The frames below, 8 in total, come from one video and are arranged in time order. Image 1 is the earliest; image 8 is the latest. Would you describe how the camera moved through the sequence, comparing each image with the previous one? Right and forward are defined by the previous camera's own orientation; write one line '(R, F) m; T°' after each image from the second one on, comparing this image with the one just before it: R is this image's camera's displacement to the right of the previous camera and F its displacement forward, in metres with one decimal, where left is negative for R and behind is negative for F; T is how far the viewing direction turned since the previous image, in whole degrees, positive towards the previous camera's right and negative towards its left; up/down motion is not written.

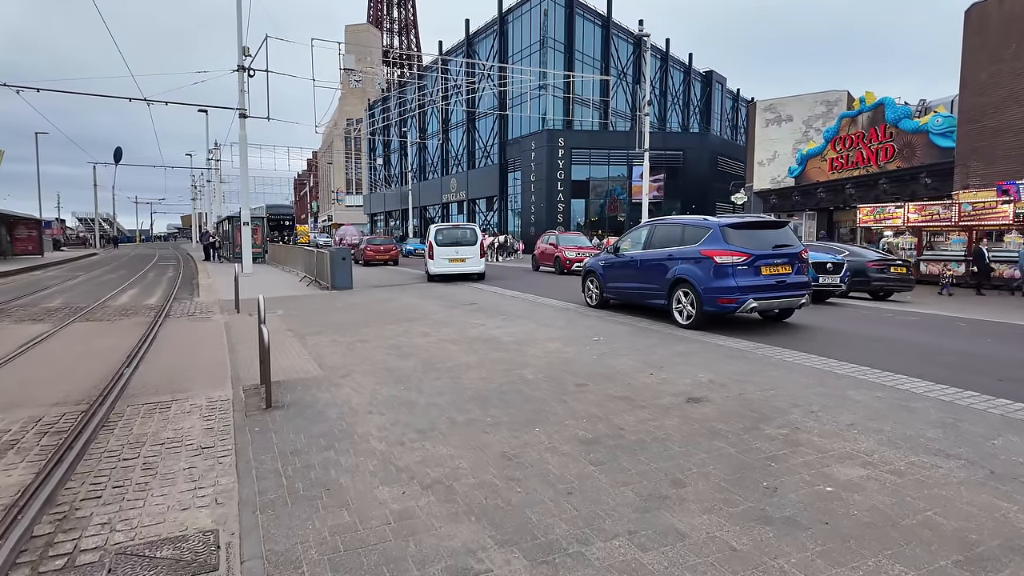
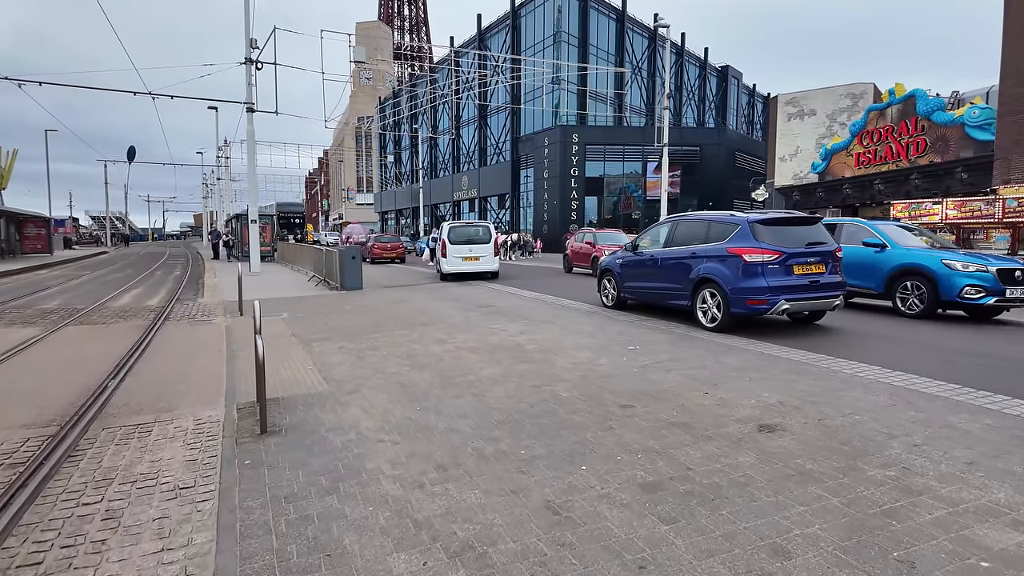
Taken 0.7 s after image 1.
(-0.2, +0.8) m; -1°
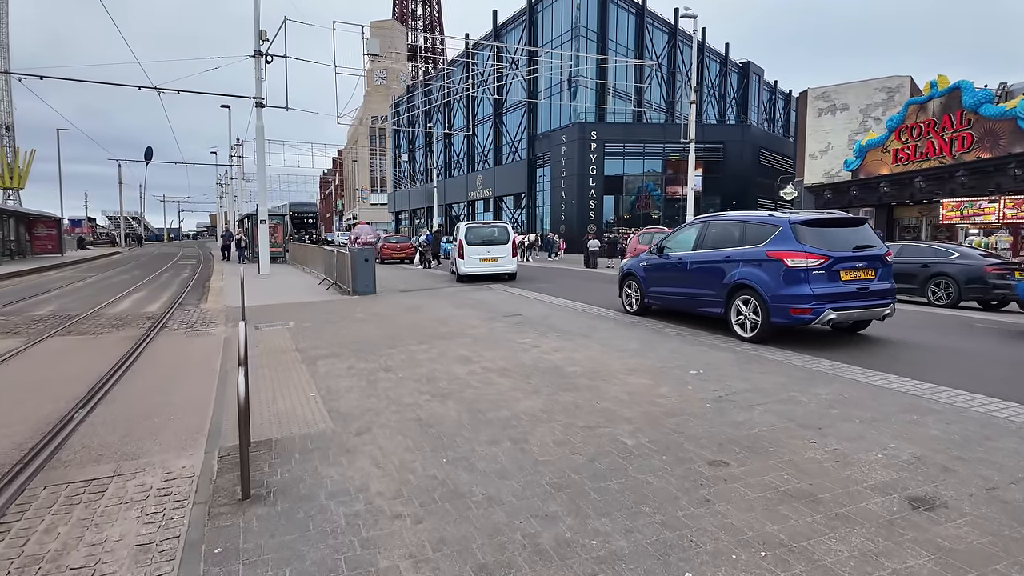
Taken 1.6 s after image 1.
(-0.3, +1.1) m; -1°
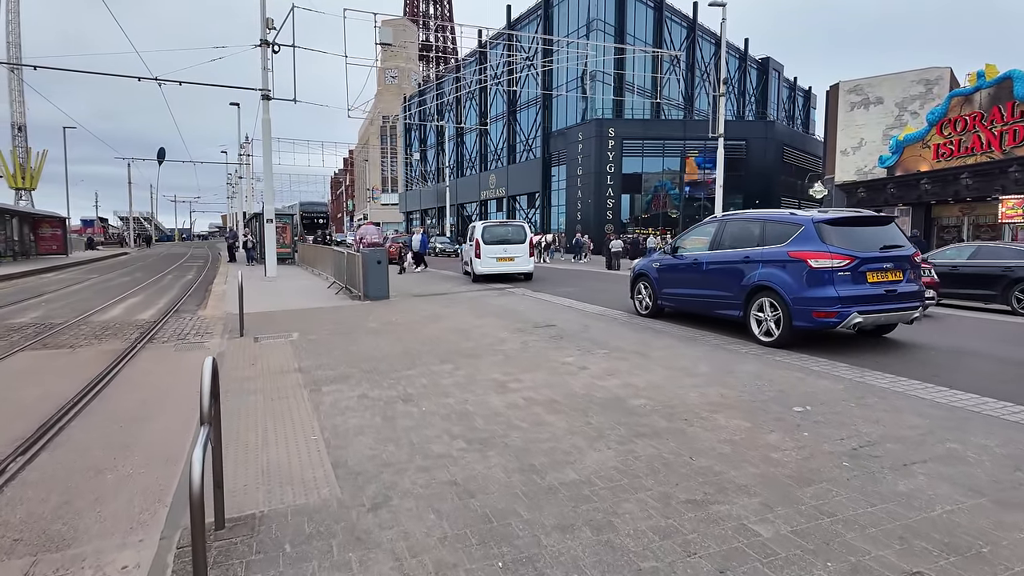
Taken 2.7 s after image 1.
(-0.3, +1.2) m; -1°
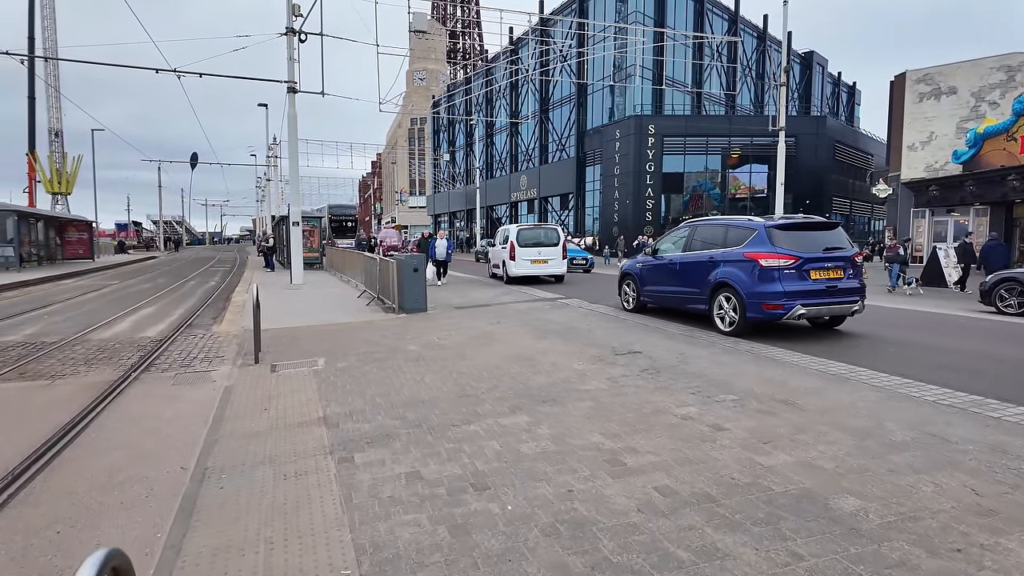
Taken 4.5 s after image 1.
(-0.6, +1.7) m; -2°
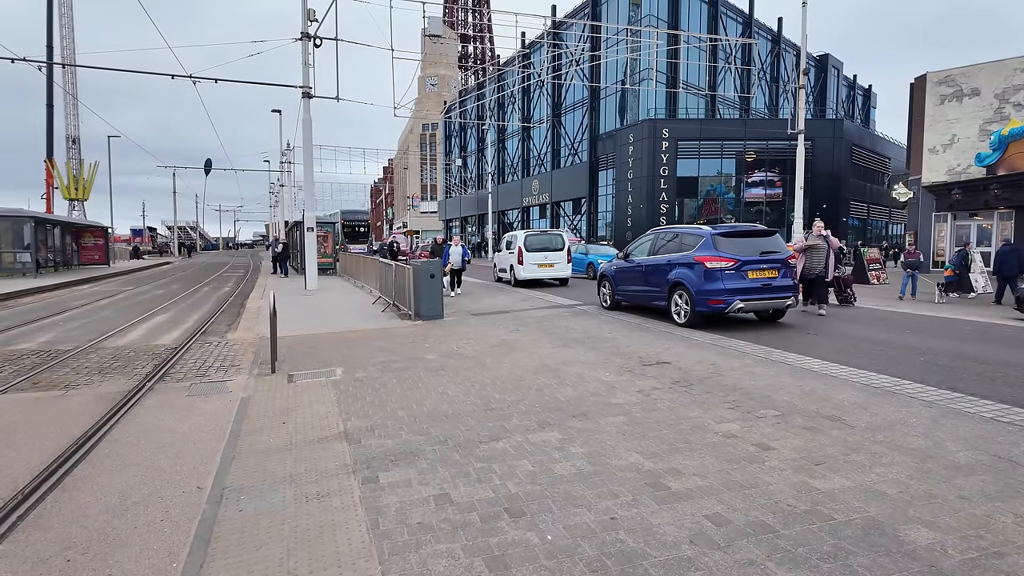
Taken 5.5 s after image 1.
(-0.1, +0.2) m; -1°
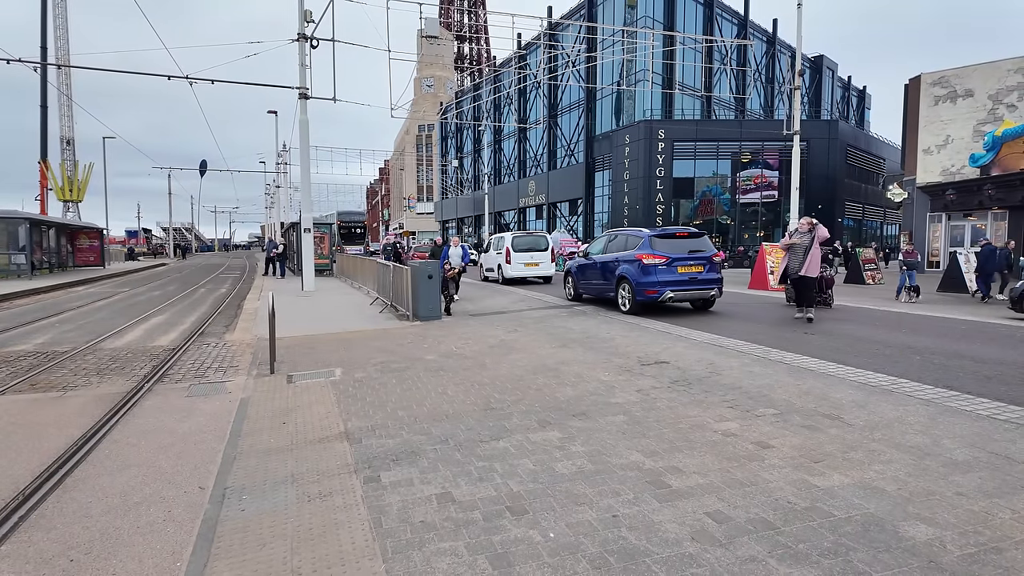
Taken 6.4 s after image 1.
(0.0, 0.0) m; 0°
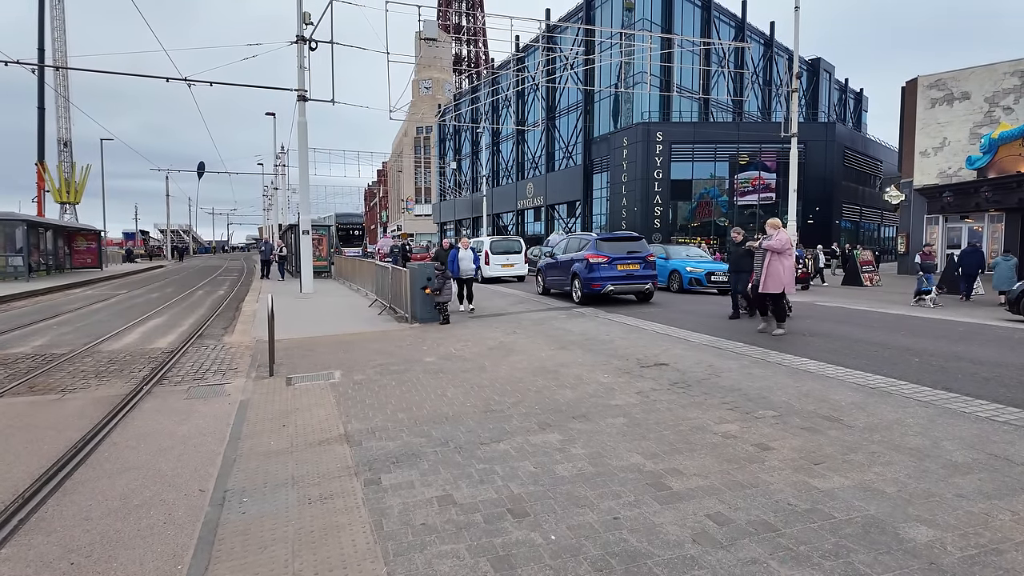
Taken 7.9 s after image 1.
(0.0, 0.0) m; 0°
